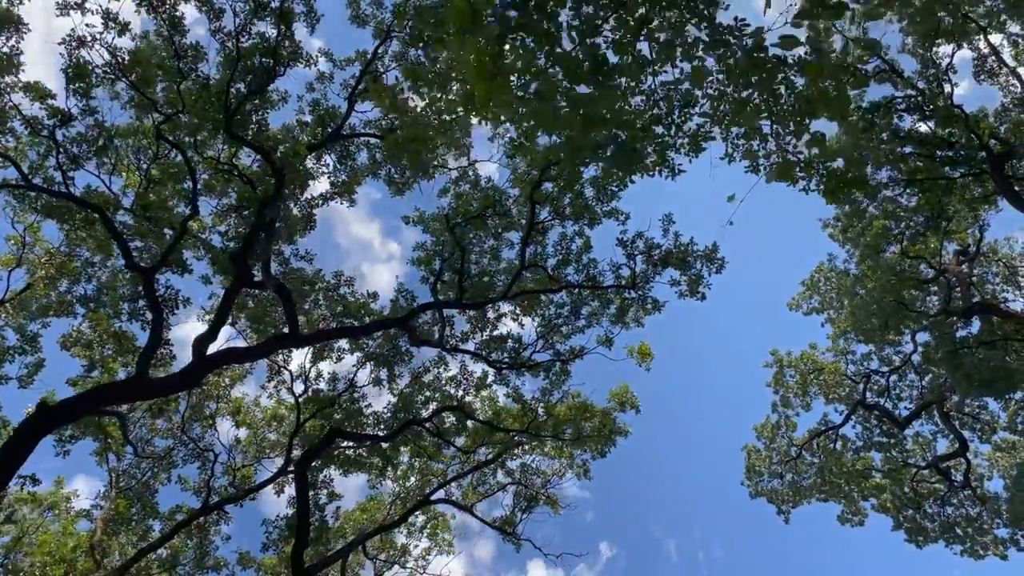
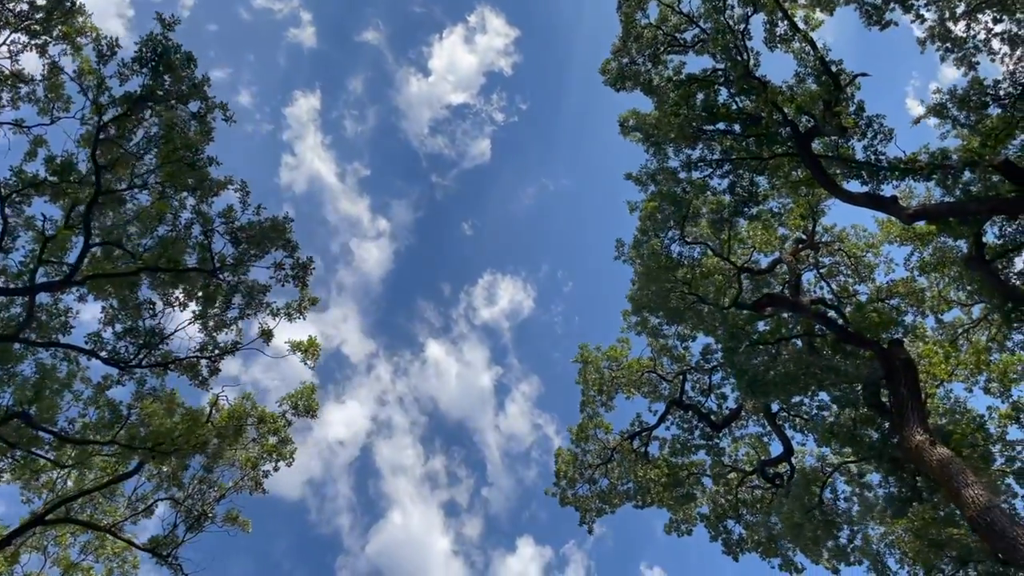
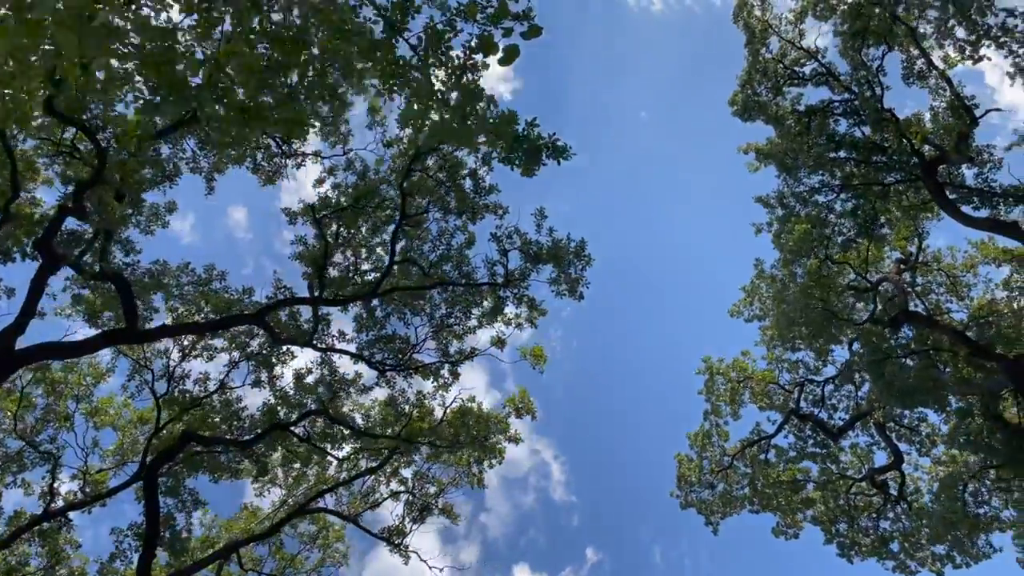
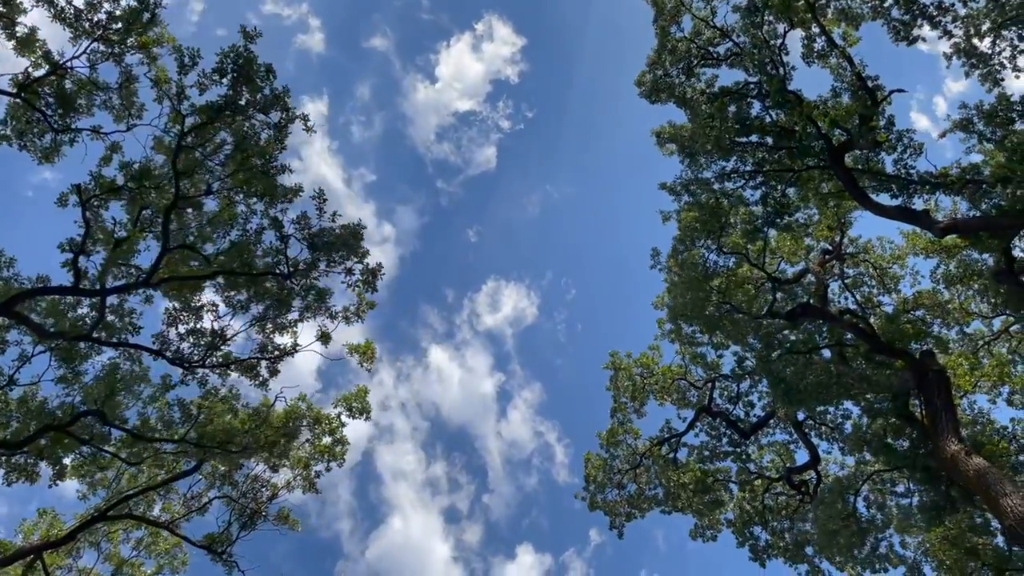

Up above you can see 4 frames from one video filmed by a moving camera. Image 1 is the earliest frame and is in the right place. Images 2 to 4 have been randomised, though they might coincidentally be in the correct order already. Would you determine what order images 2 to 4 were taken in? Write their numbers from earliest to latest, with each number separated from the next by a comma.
3, 4, 2
